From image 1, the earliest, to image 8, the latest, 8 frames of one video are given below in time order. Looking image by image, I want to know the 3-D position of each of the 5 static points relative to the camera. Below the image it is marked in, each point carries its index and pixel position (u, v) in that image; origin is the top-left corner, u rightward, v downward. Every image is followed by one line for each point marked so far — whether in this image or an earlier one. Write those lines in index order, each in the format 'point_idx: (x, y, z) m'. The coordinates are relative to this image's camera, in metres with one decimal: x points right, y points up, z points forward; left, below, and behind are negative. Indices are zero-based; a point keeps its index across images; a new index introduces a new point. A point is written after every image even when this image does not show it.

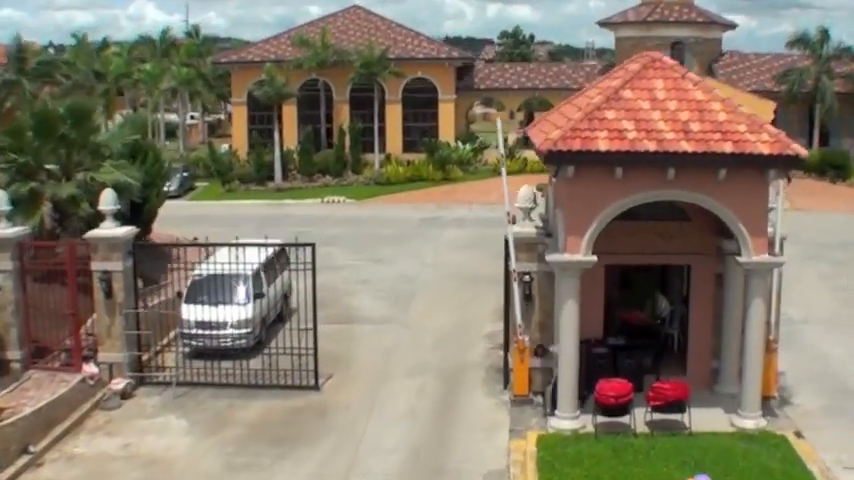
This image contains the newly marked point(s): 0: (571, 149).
0: (+1.6, +1.0, +13.1) m
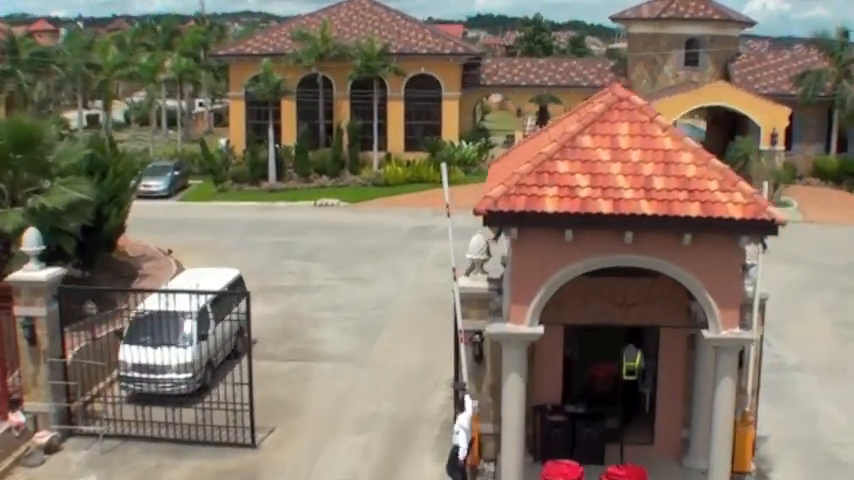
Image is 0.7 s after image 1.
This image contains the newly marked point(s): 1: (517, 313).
0: (+0.8, +0.3, +11.5) m
1: (+0.9, -0.7, +12.0) m
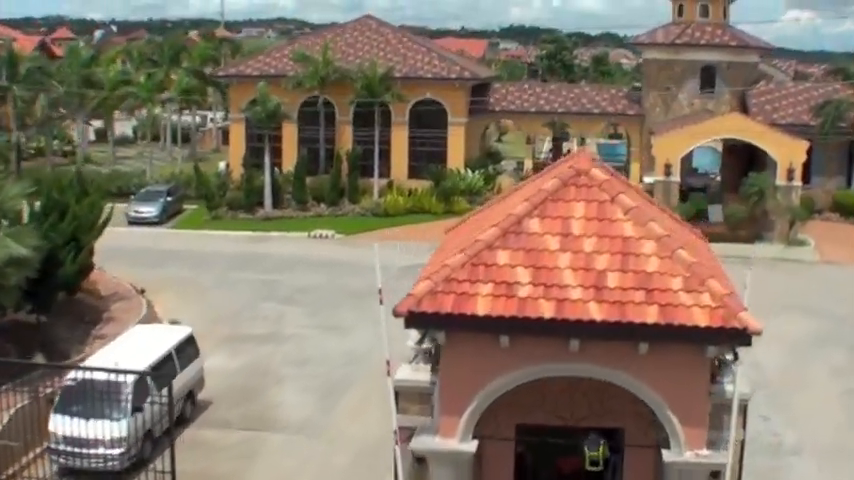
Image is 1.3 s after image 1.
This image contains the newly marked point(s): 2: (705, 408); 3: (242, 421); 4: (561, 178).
0: (+0.1, -0.6, +9.9) m
1: (+0.2, -1.6, +10.3) m
2: (+2.3, -1.4, +10.1) m
3: (-2.9, -2.8, +18.8) m
4: (+1.2, +0.6, +11.4) m
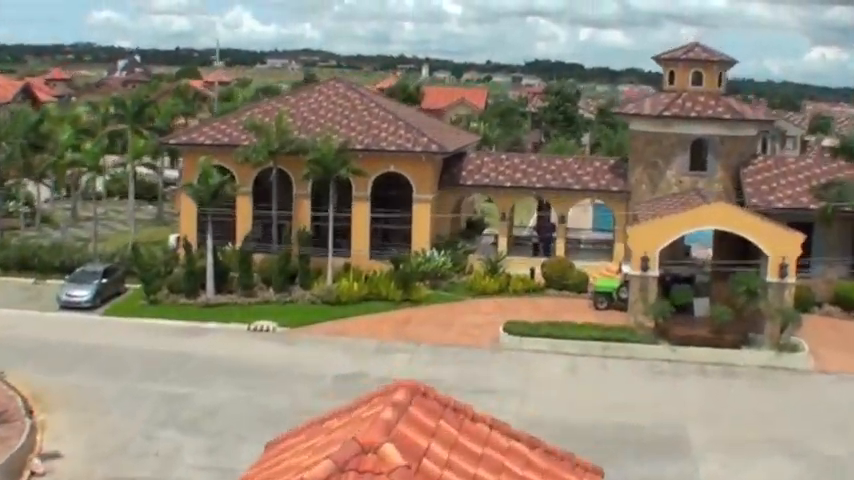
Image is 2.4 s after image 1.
0: (-1.8, -2.5, +6.3) m
1: (-1.8, -3.6, +6.8) m
2: (+0.4, -3.4, +6.5) m
3: (-4.6, -4.9, +15.3) m
4: (-0.6, -1.4, +7.8) m
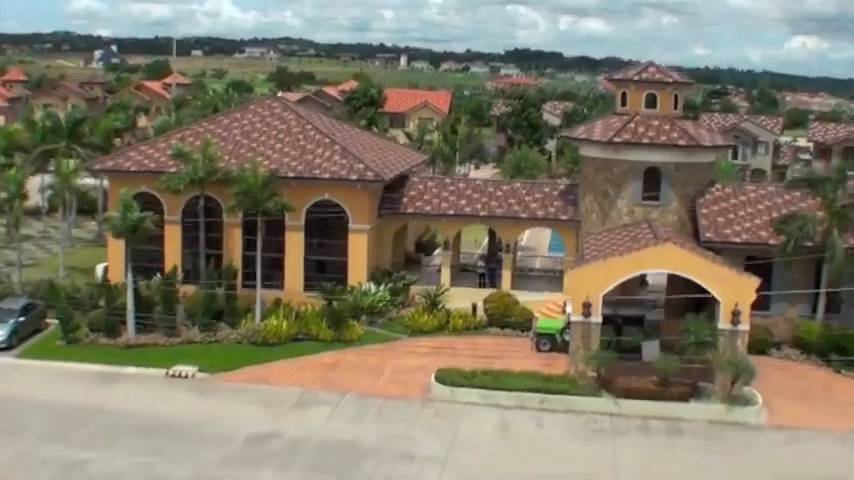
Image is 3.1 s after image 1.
0: (-3.3, -3.9, +4.1) m
1: (-3.2, -4.9, +4.6) m
2: (-1.1, -4.7, +4.4) m
3: (-6.2, -6.2, +13.1) m
4: (-2.1, -2.8, +5.6) m
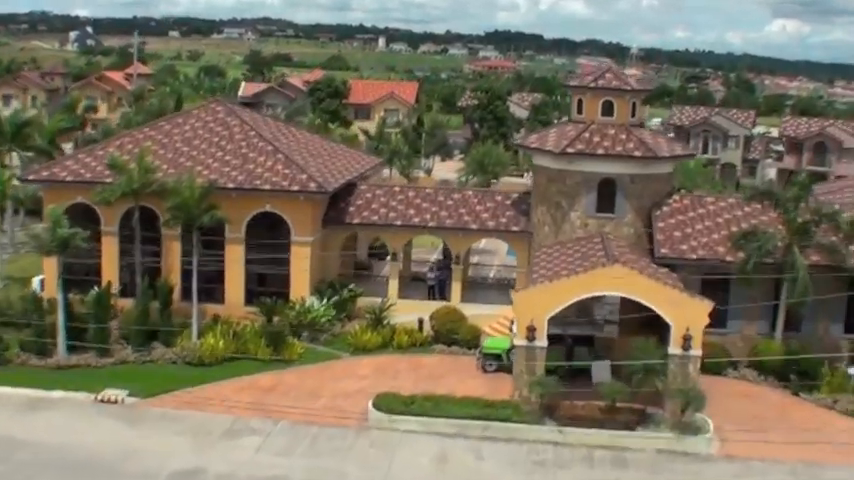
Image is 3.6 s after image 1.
0: (-4.4, -4.8, +2.7) m
1: (-4.3, -5.8, +3.2) m
2: (-2.2, -5.7, +3.0) m
3: (-7.4, -7.0, +11.6) m
4: (-3.2, -3.7, +4.2) m
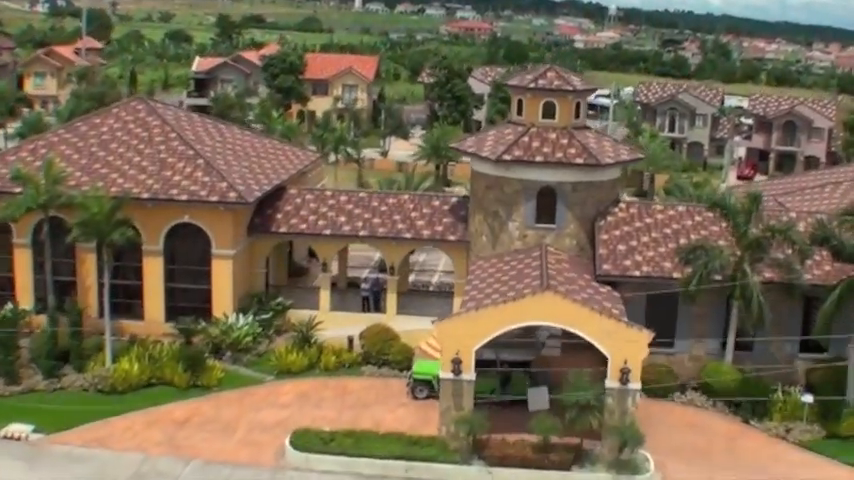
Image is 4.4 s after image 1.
0: (-5.8, -6.3, +0.6) m
1: (-5.7, -7.3, +1.1) m
2: (-3.6, -7.1, +0.9) m
3: (-8.9, -8.2, +9.6) m
4: (-4.7, -5.1, +2.1) m
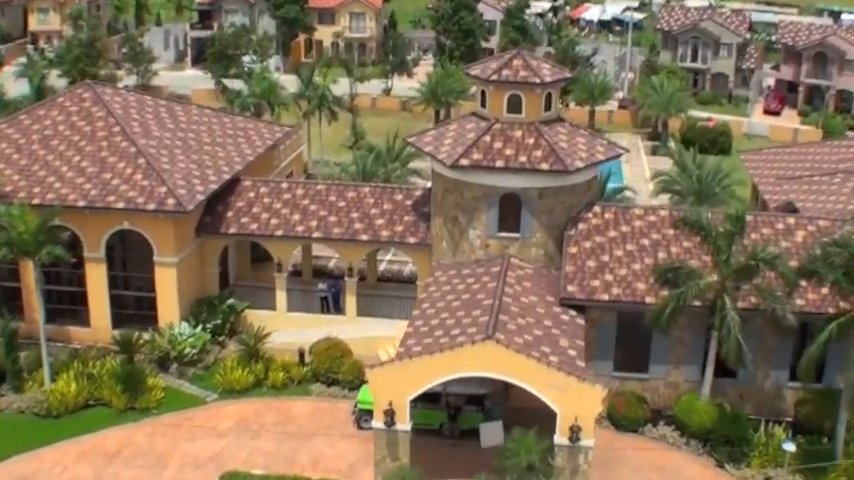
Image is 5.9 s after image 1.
0: (-8.1, -9.5, -0.9) m
1: (-8.0, -10.5, -0.3) m
2: (-5.9, -10.3, -0.6) m
3: (-10.9, -10.5, +8.3) m
4: (-7.0, -8.2, +0.4) m
